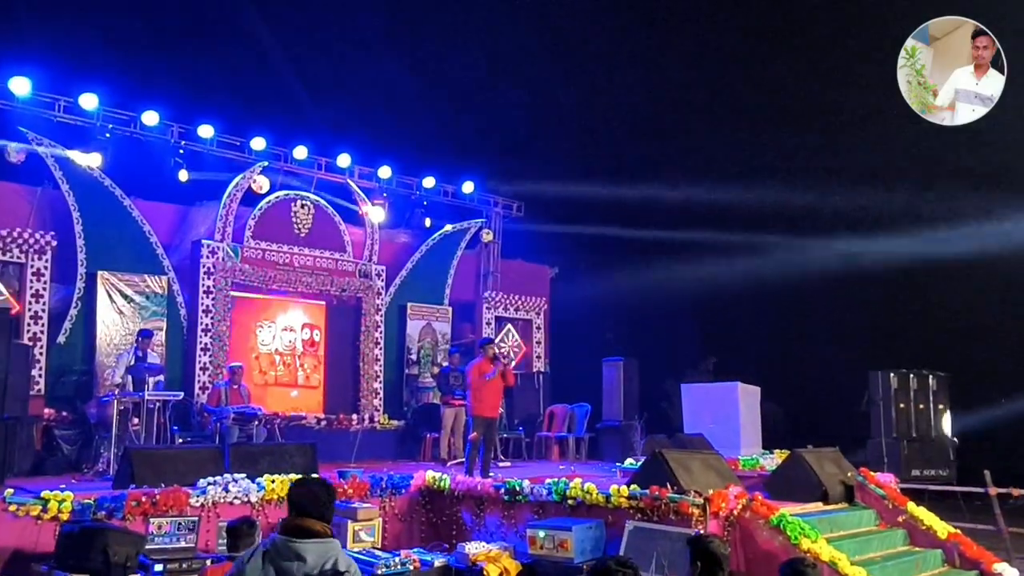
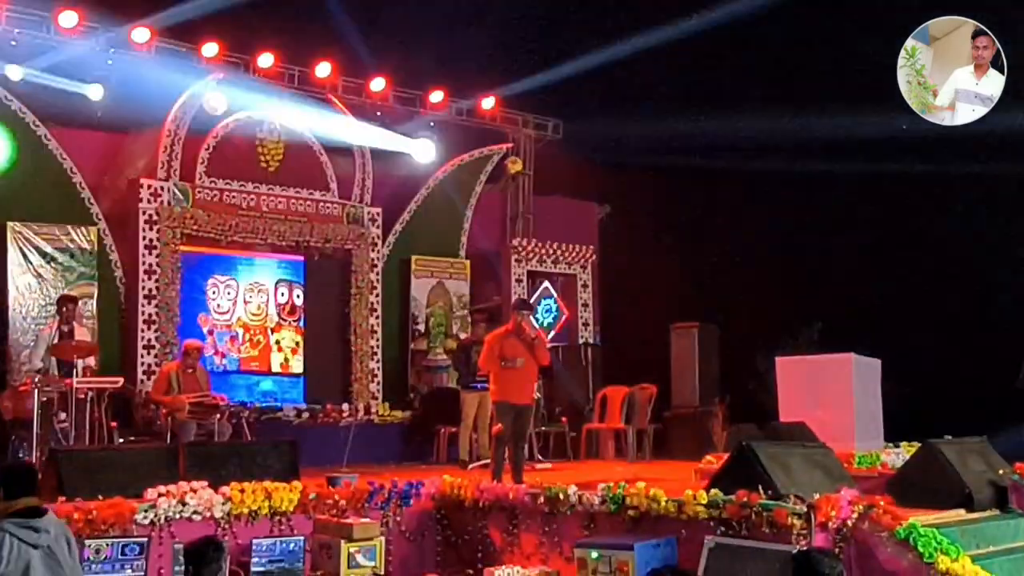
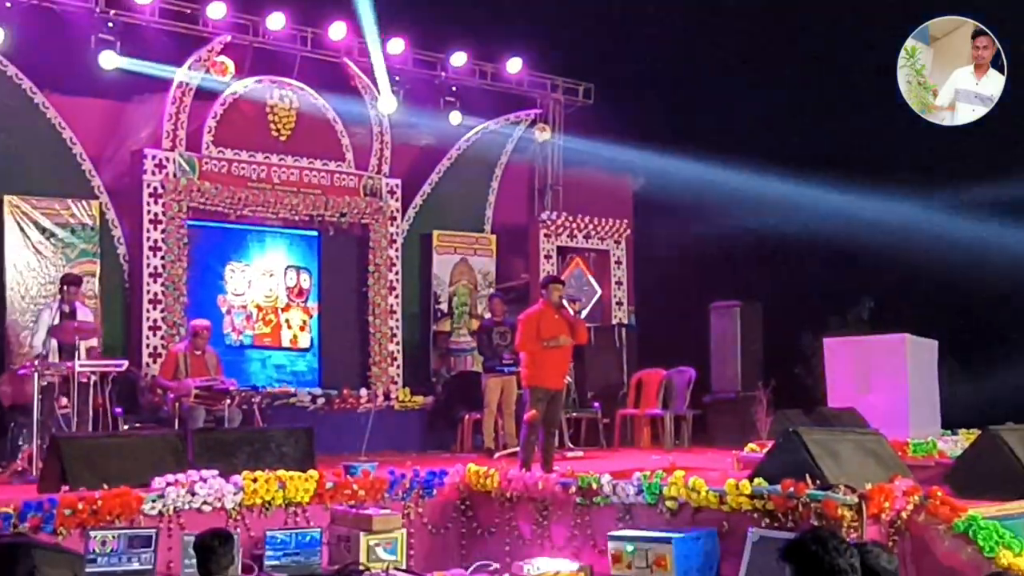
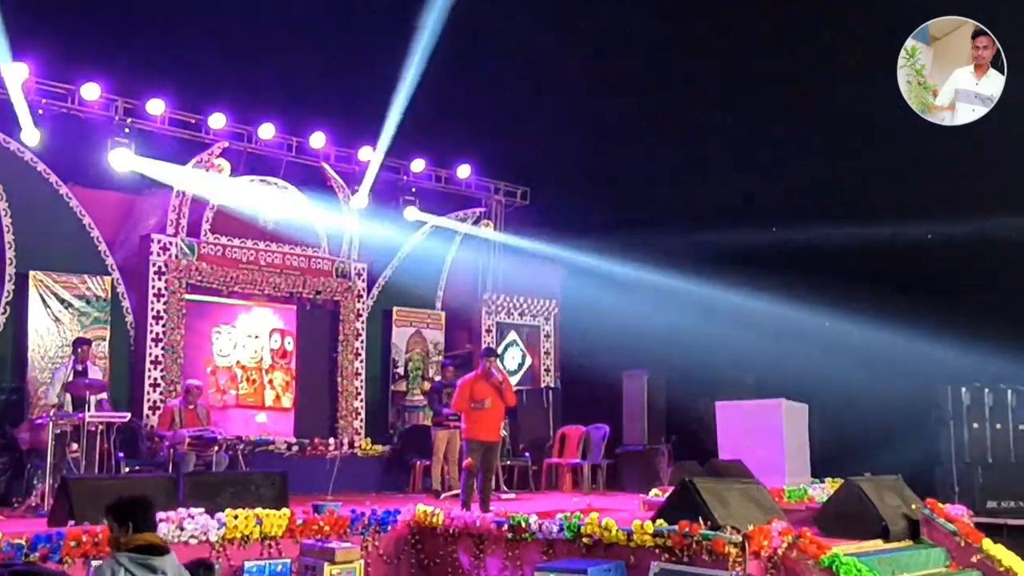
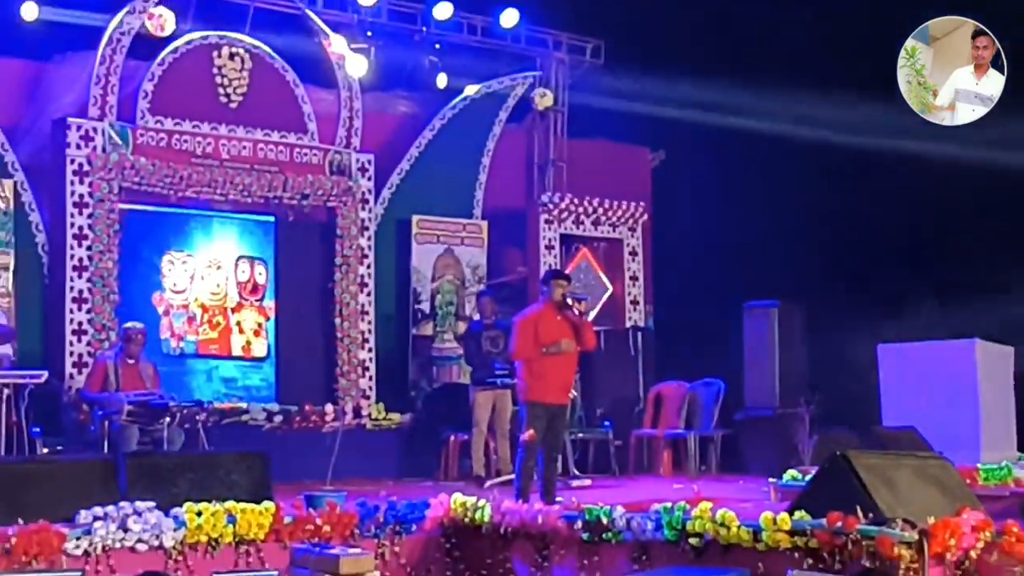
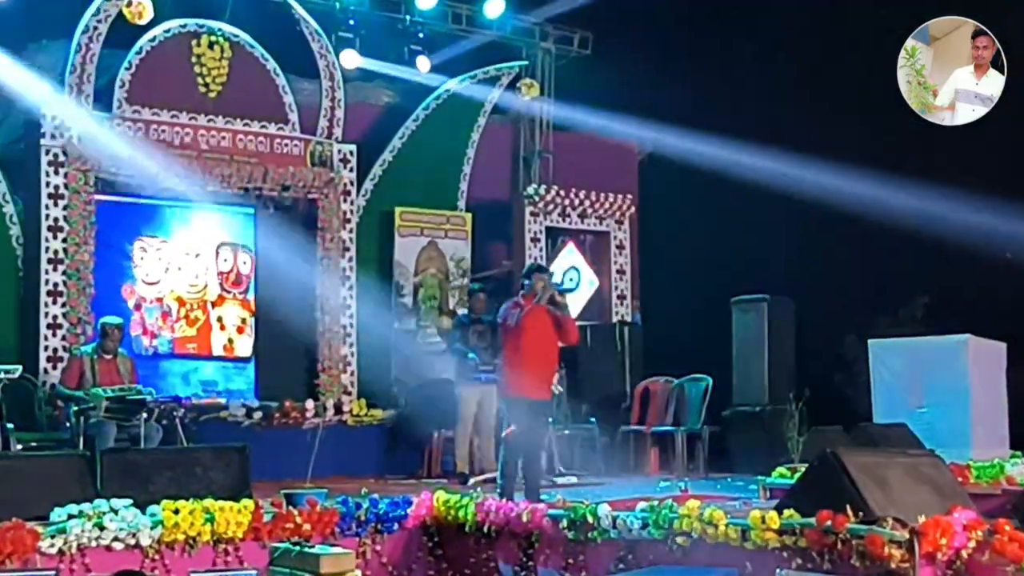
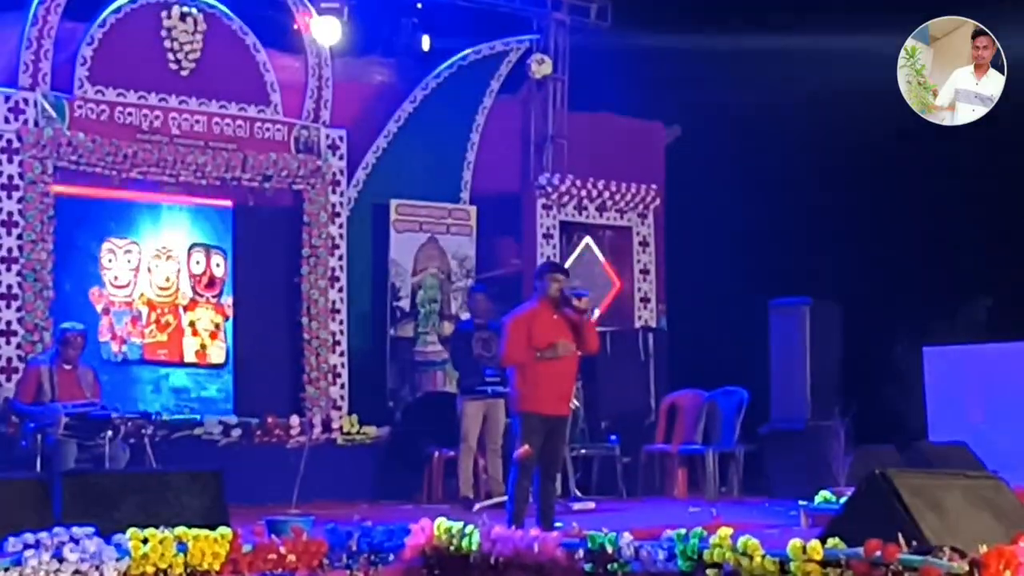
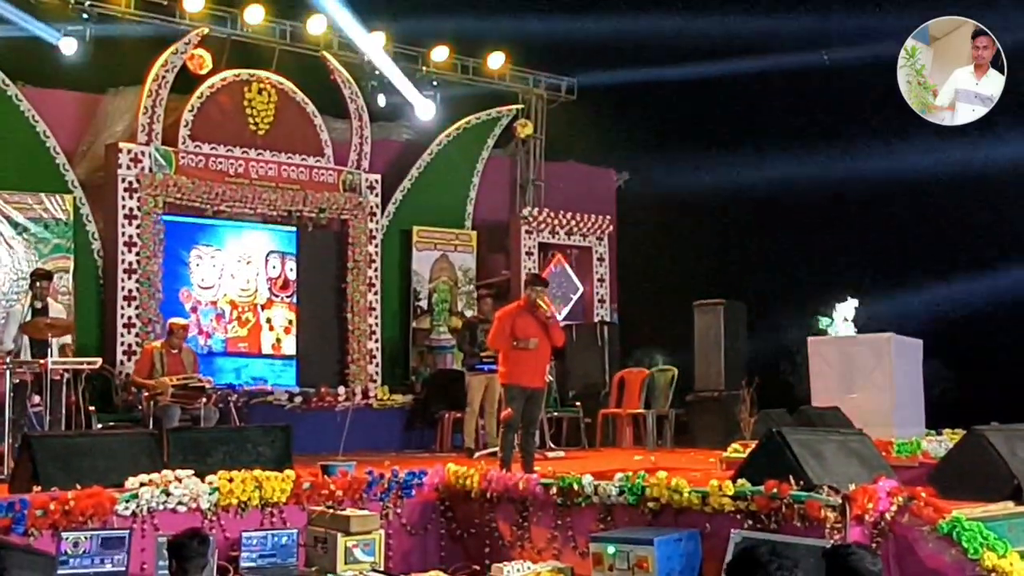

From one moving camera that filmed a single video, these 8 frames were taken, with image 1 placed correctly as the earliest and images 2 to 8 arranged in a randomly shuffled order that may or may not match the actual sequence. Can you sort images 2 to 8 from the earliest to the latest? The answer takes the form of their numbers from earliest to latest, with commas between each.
4, 2, 8, 6, 7, 5, 3
